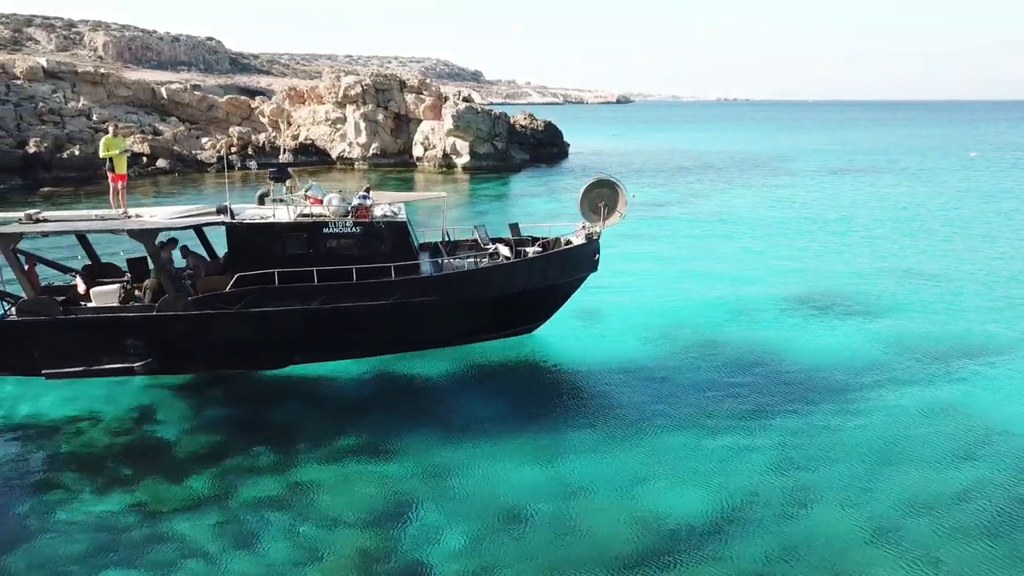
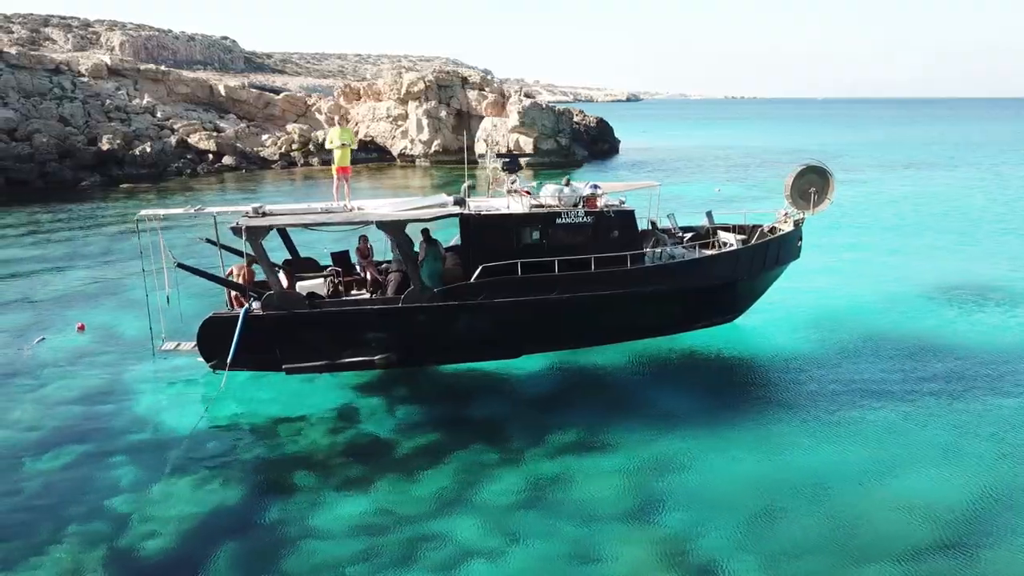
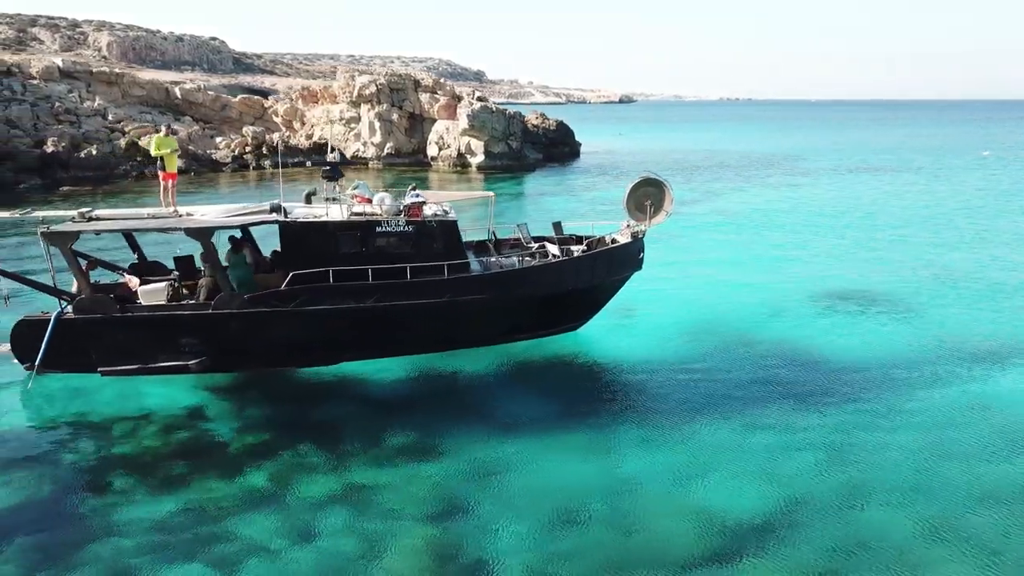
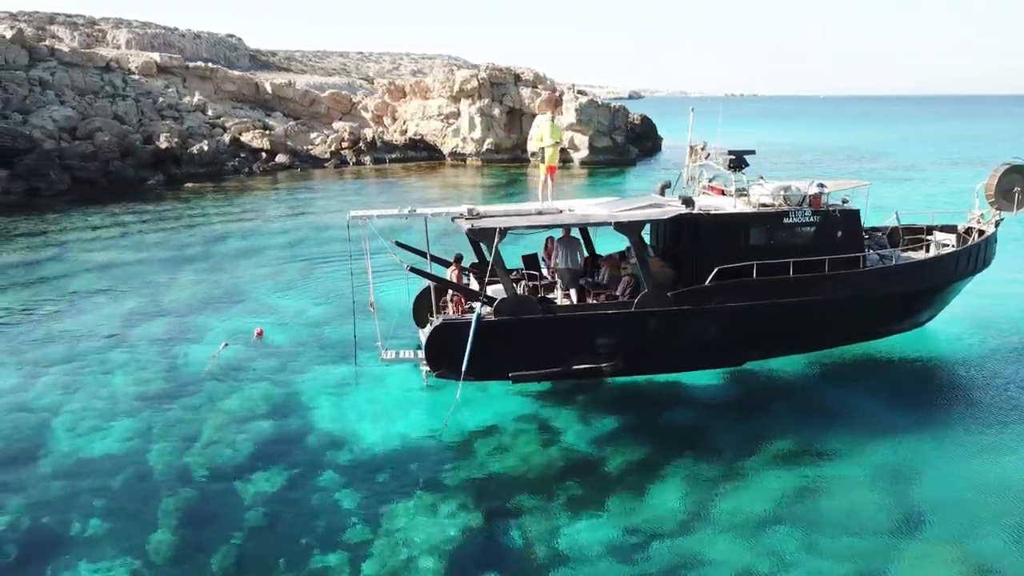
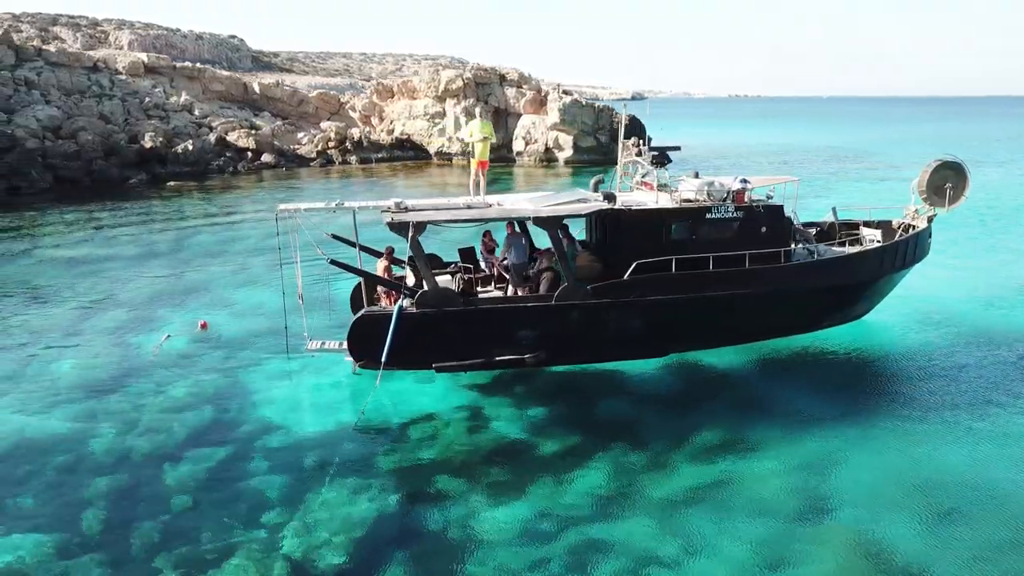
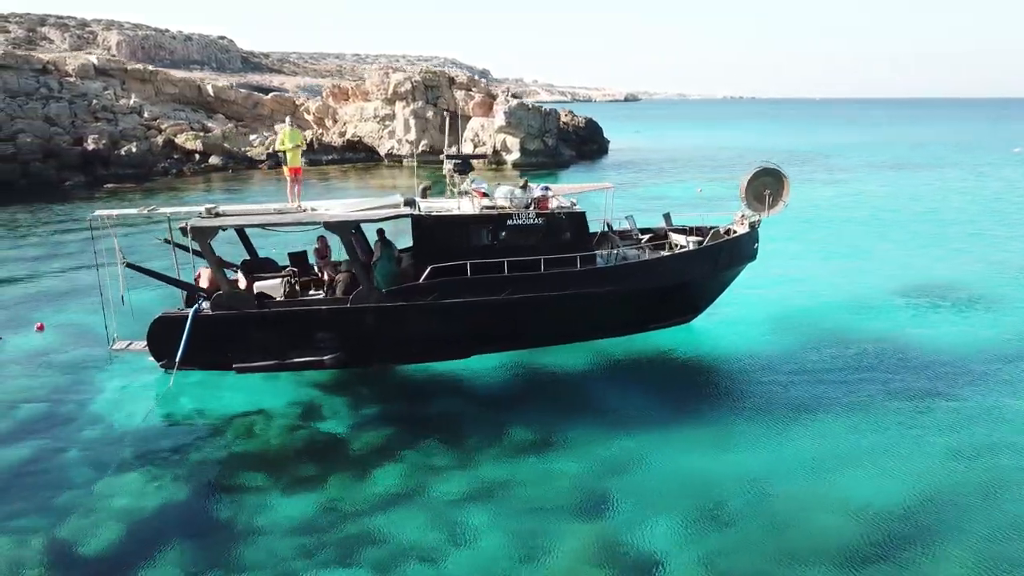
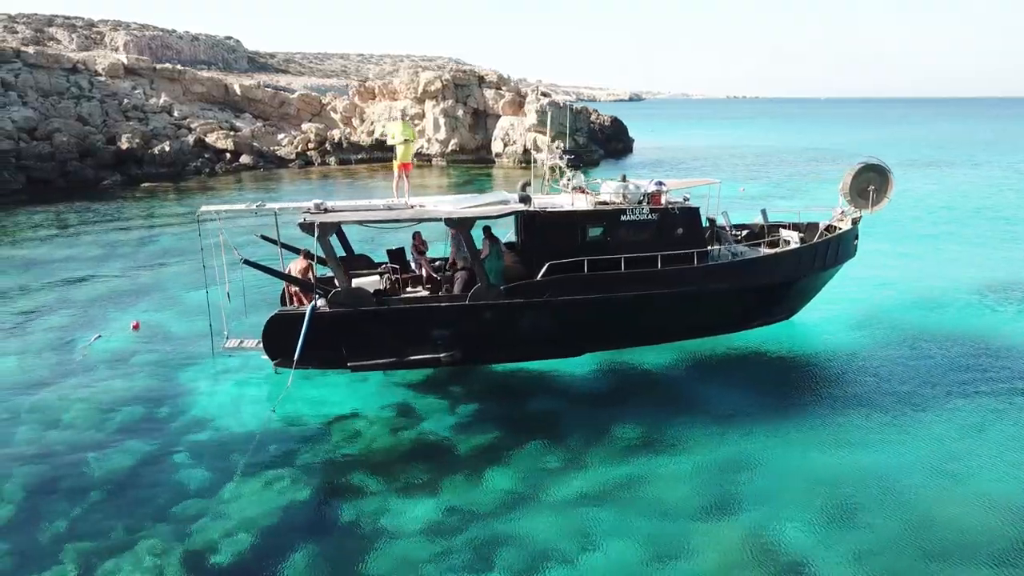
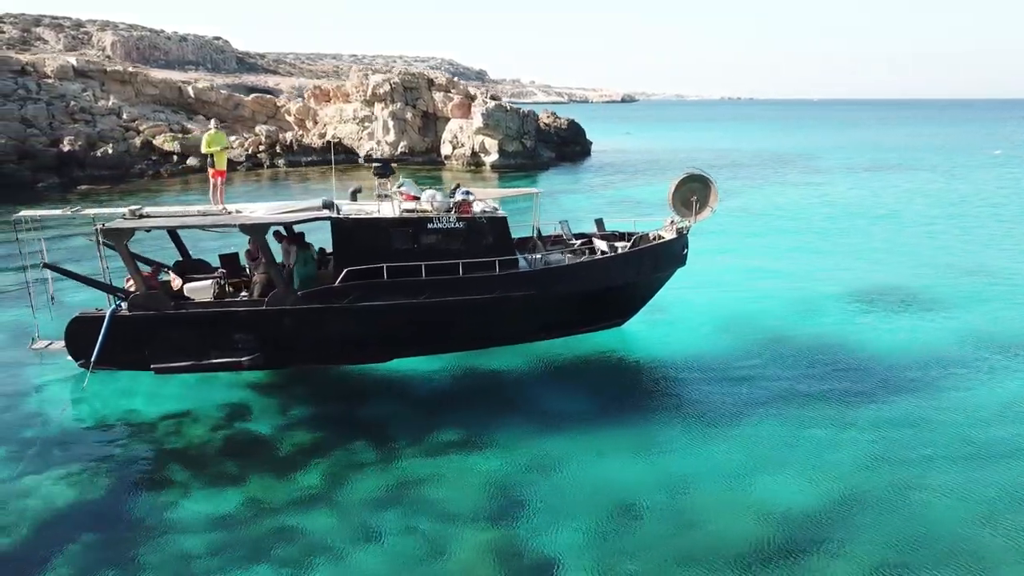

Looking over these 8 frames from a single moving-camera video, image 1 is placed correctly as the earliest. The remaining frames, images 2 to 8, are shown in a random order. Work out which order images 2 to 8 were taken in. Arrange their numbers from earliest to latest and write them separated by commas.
3, 8, 6, 2, 7, 5, 4
